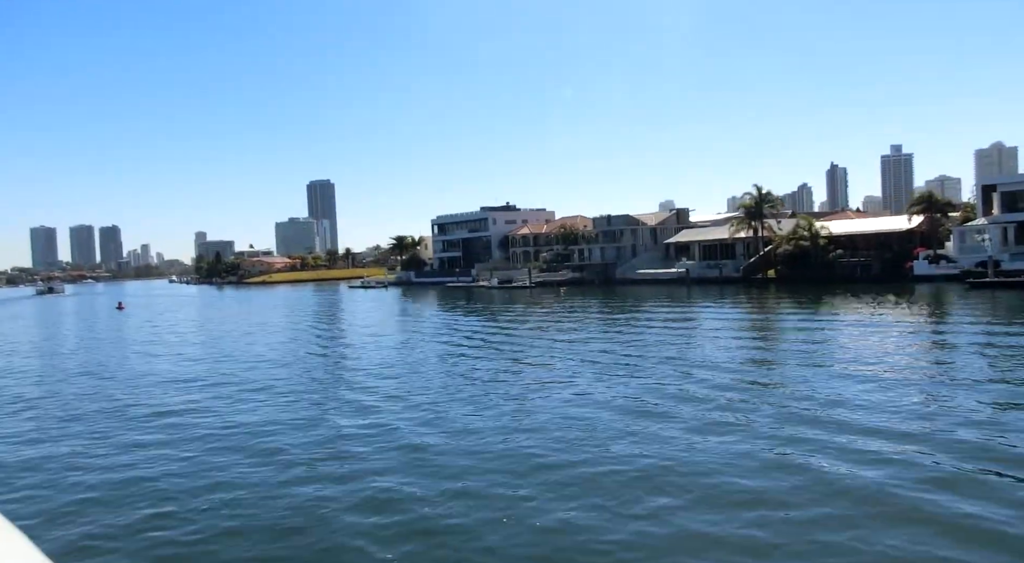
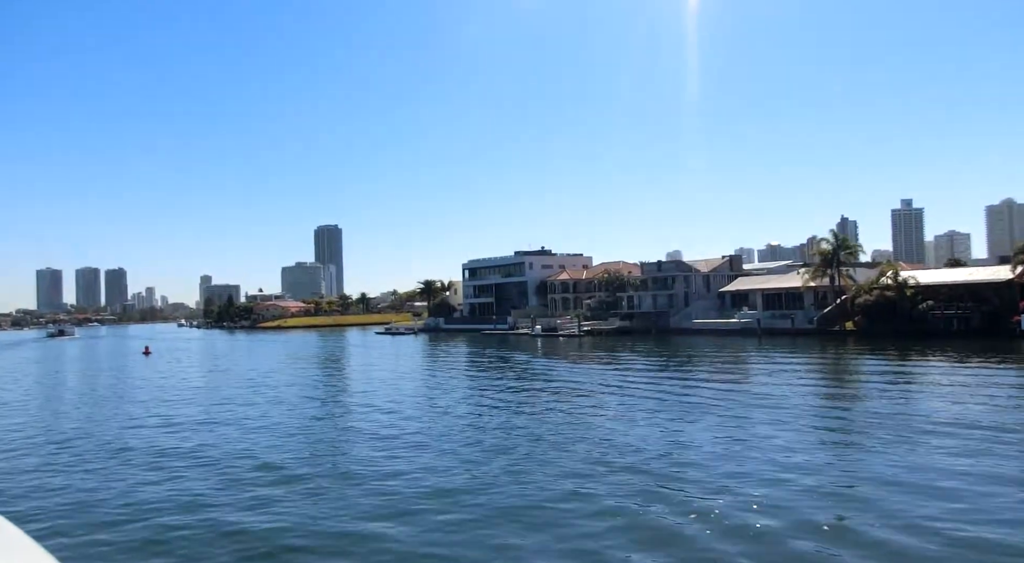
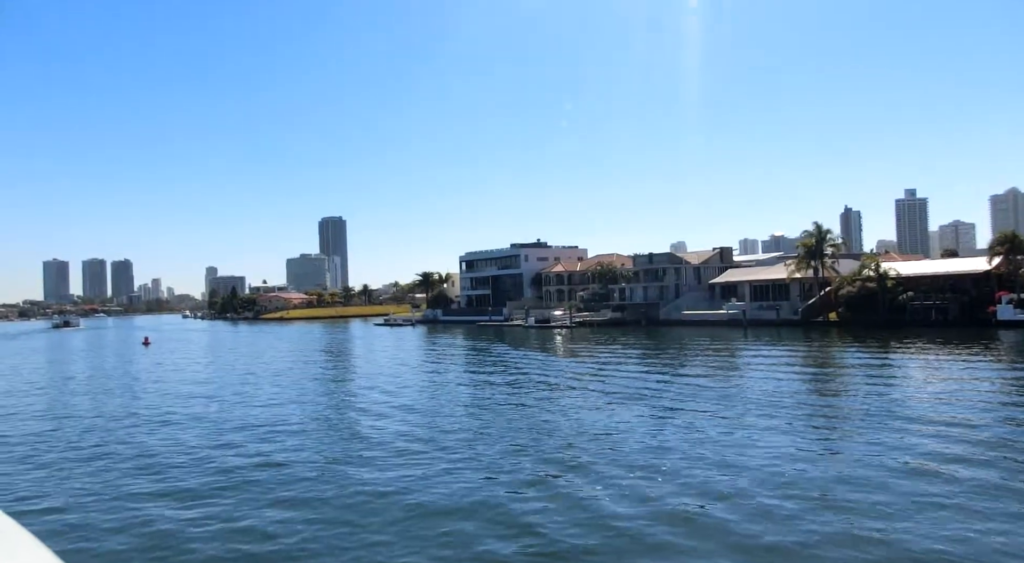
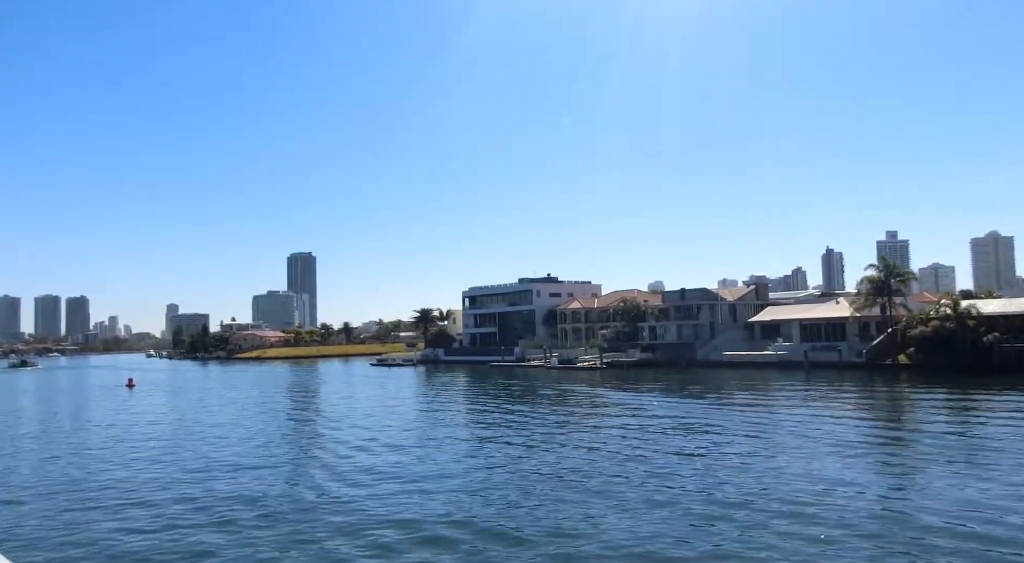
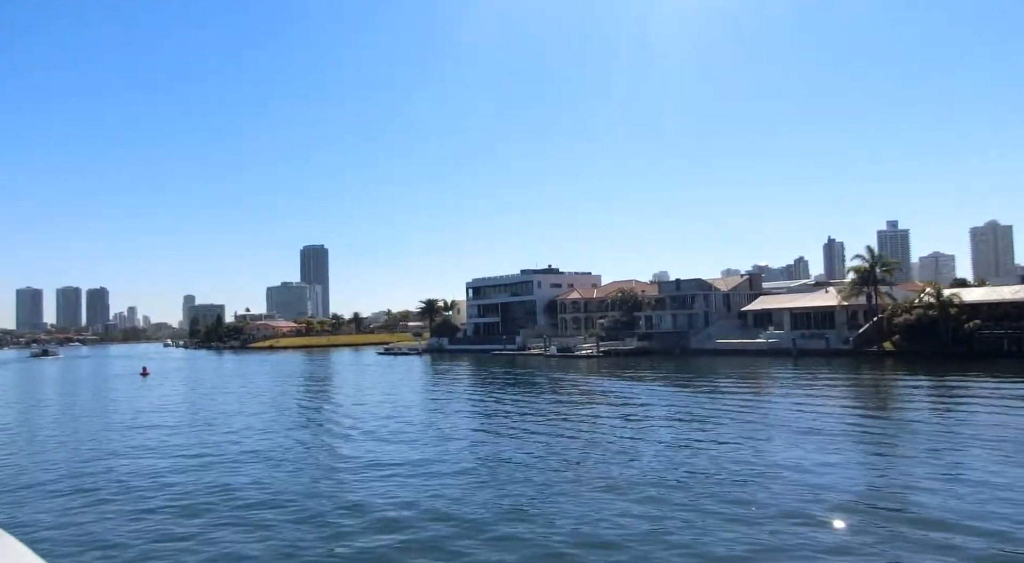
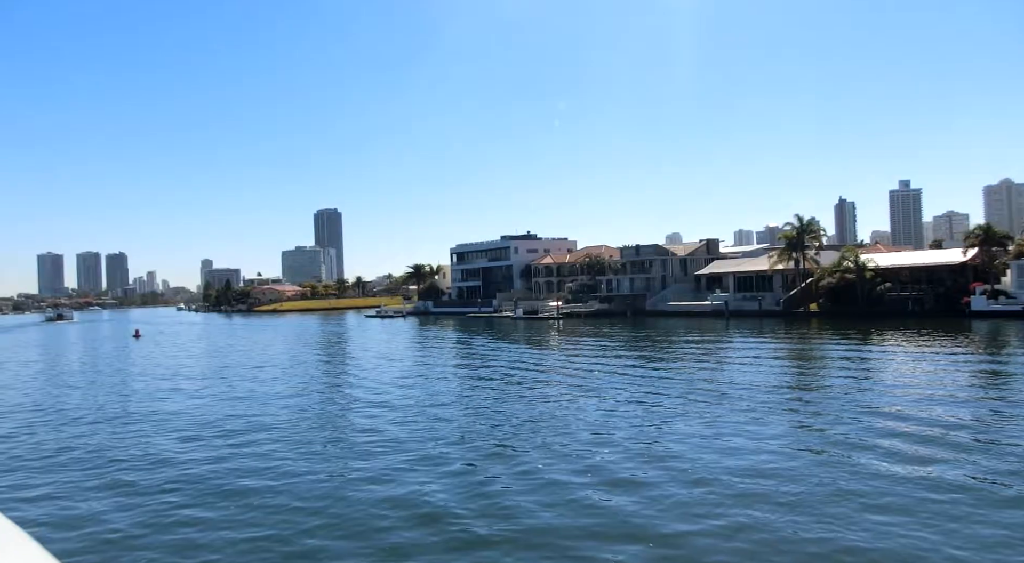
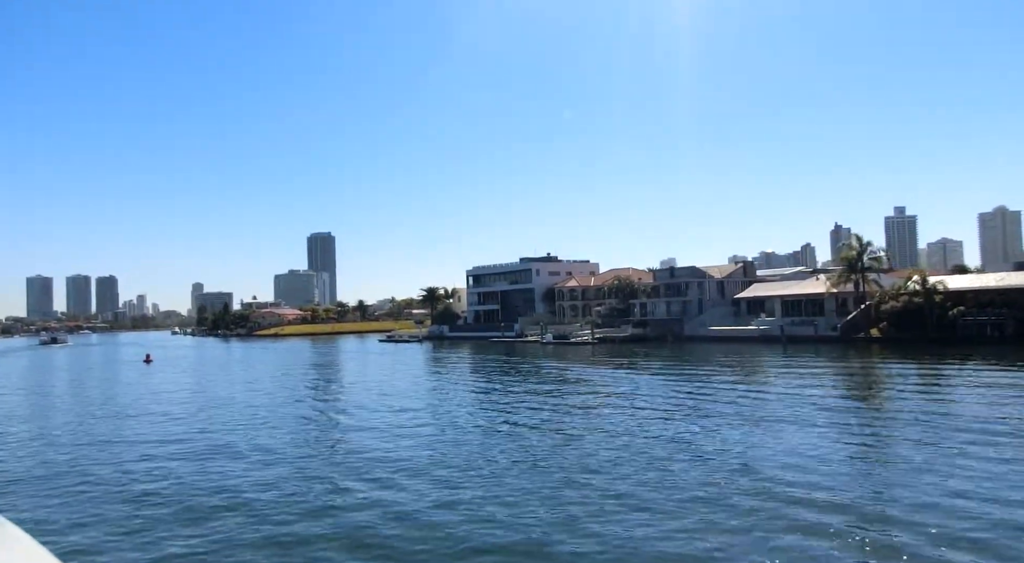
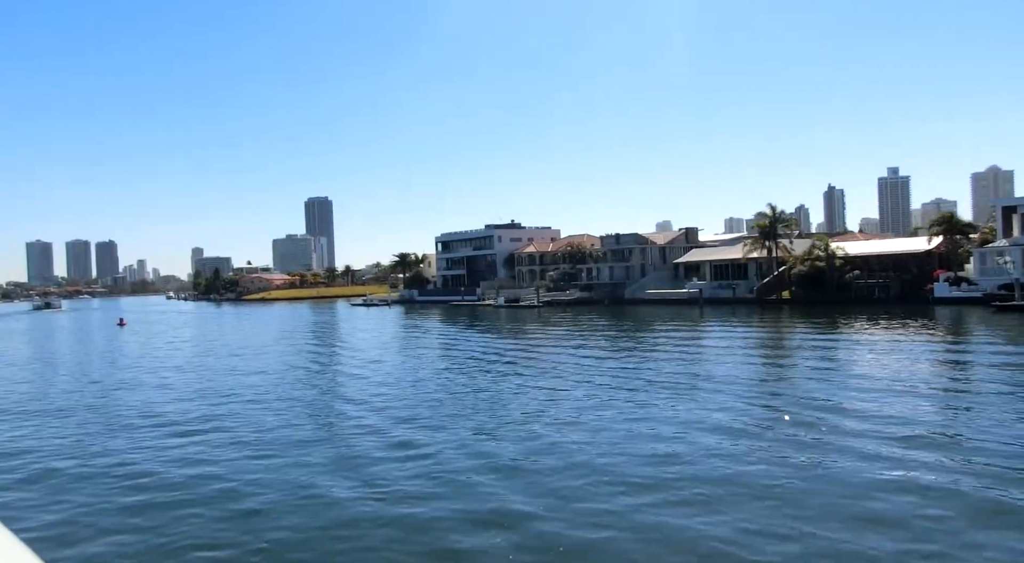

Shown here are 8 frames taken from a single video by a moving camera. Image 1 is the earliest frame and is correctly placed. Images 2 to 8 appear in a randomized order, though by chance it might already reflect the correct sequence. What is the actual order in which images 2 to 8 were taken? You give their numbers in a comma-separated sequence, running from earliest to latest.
8, 6, 3, 2, 7, 5, 4
